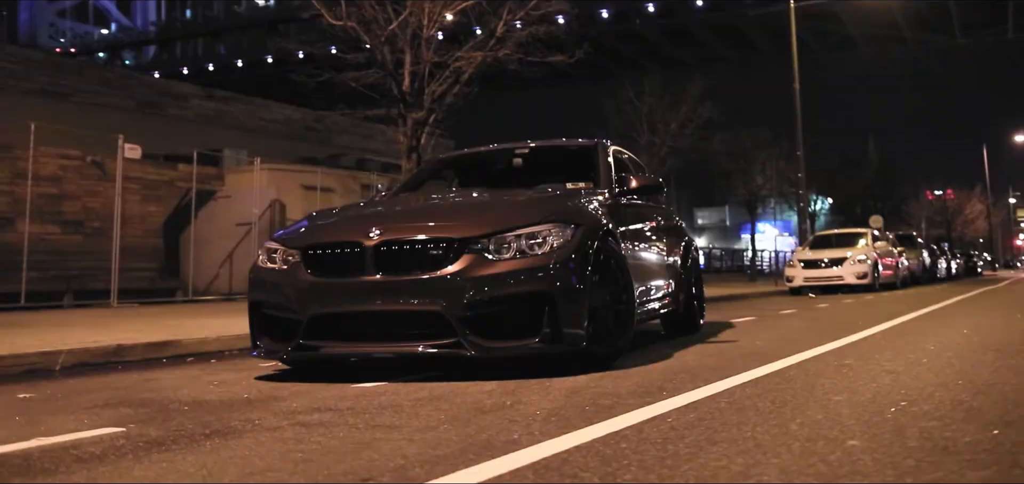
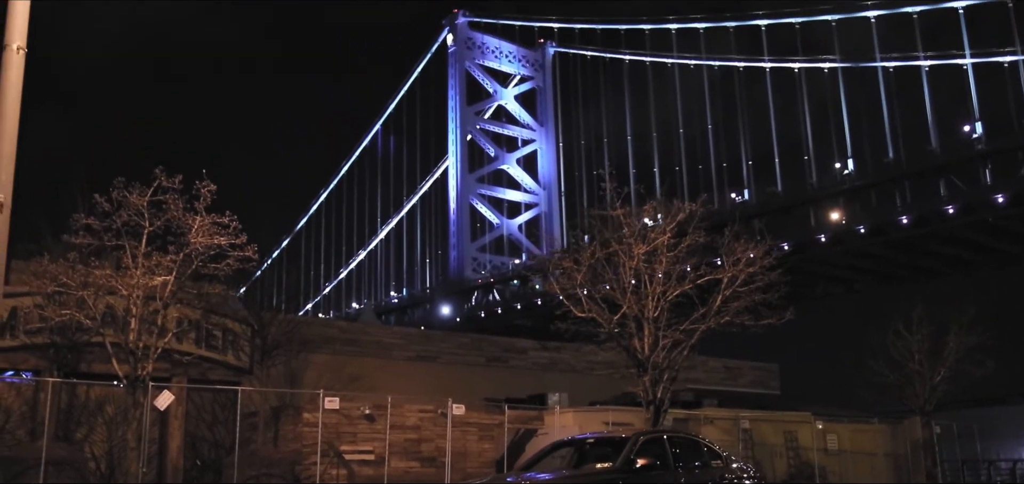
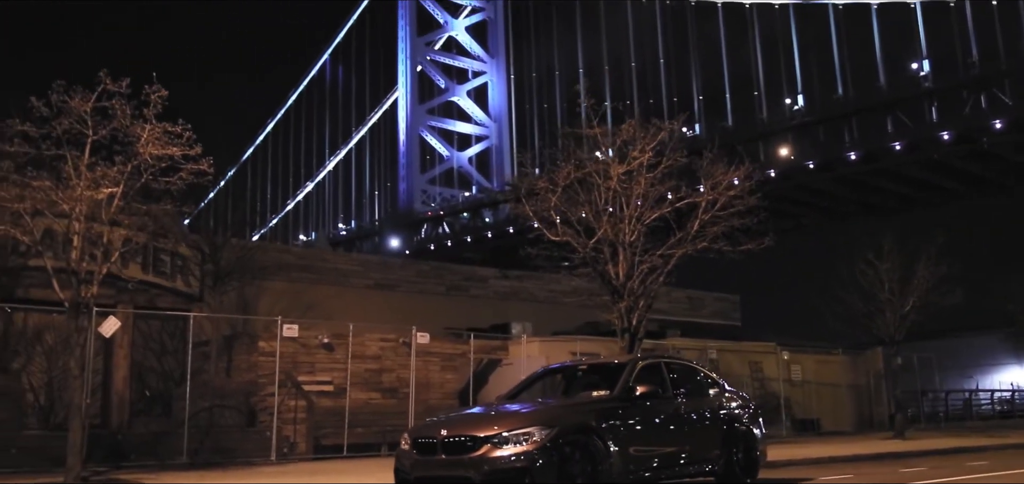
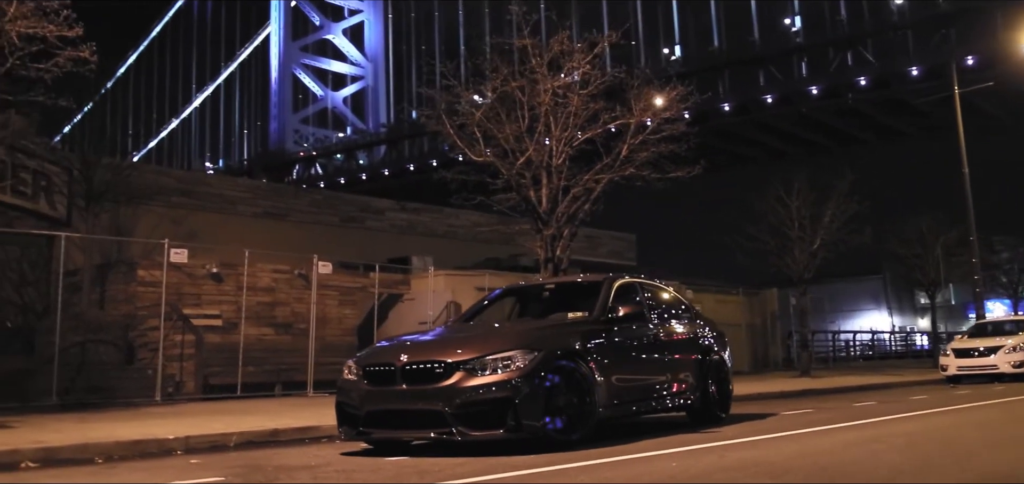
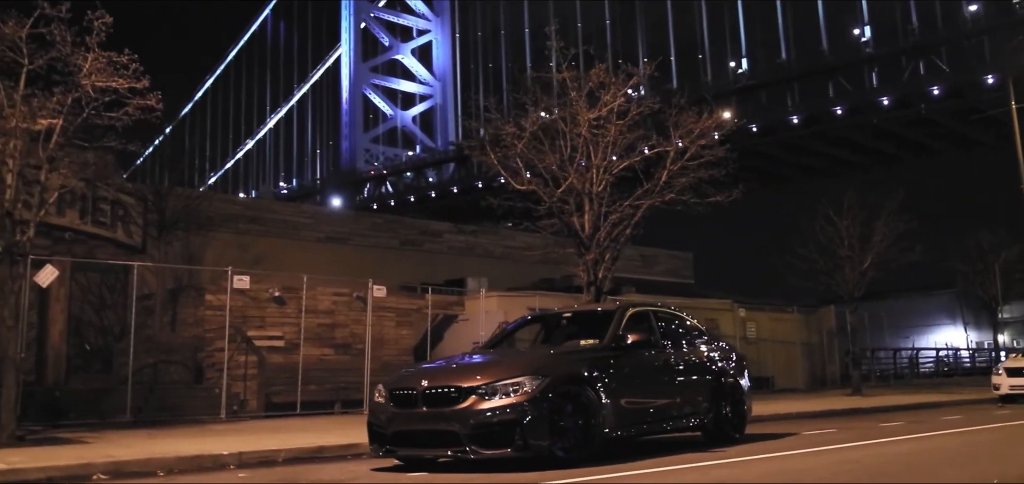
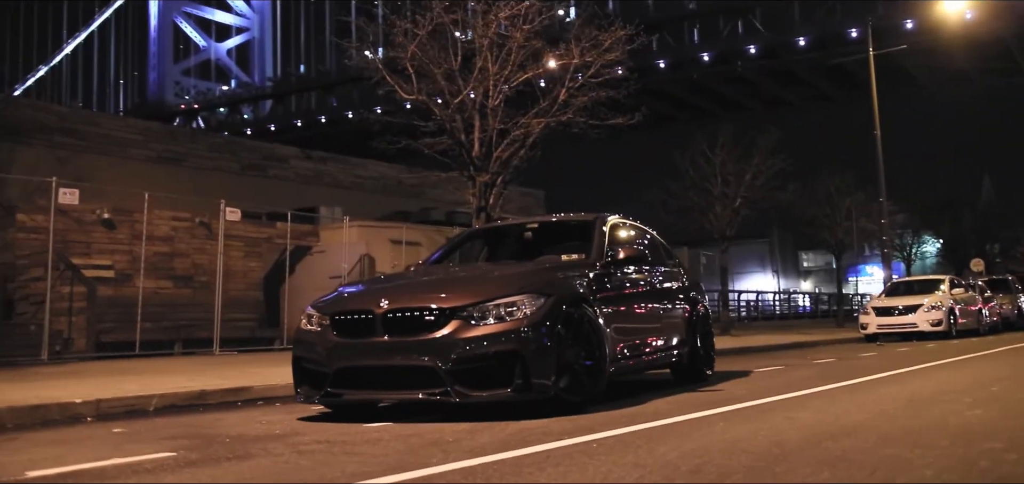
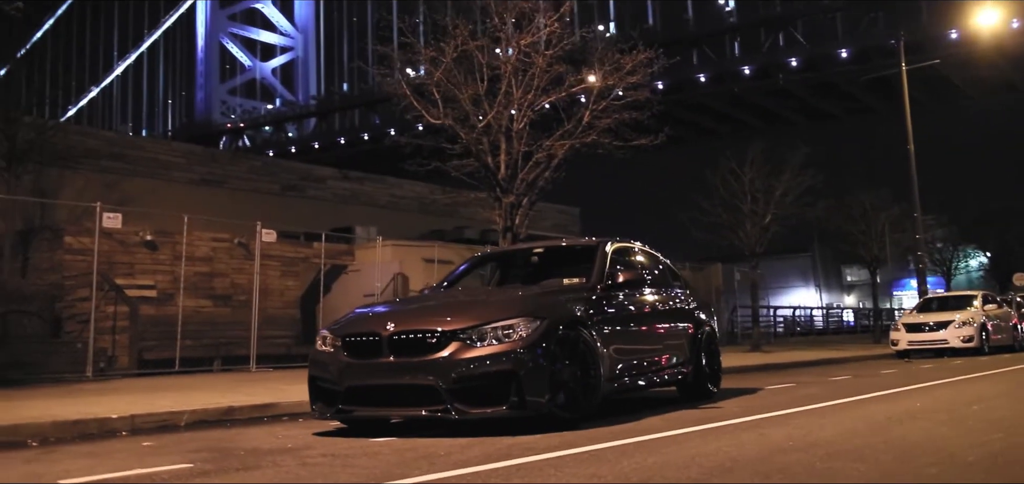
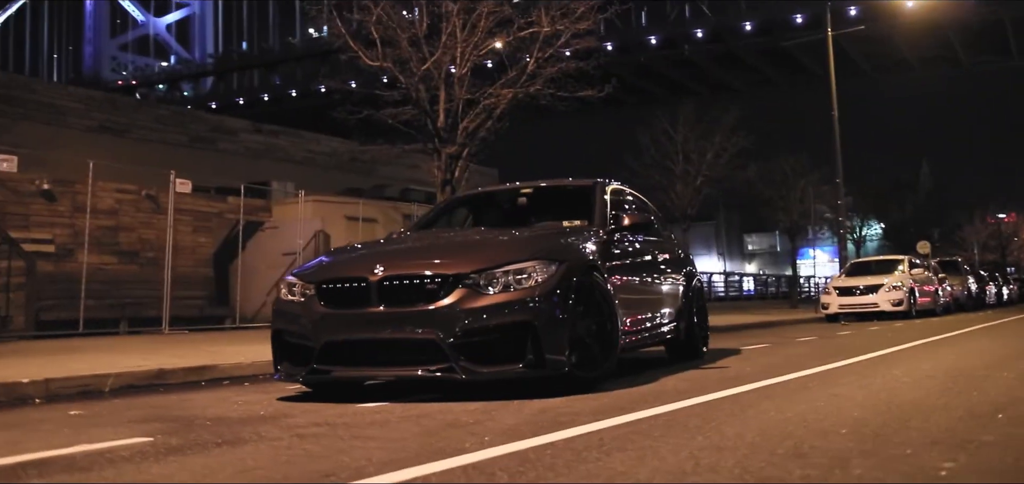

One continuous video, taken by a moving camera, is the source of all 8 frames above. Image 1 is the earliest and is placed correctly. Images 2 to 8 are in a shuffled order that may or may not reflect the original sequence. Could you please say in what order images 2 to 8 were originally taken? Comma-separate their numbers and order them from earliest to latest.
8, 6, 7, 4, 5, 3, 2
